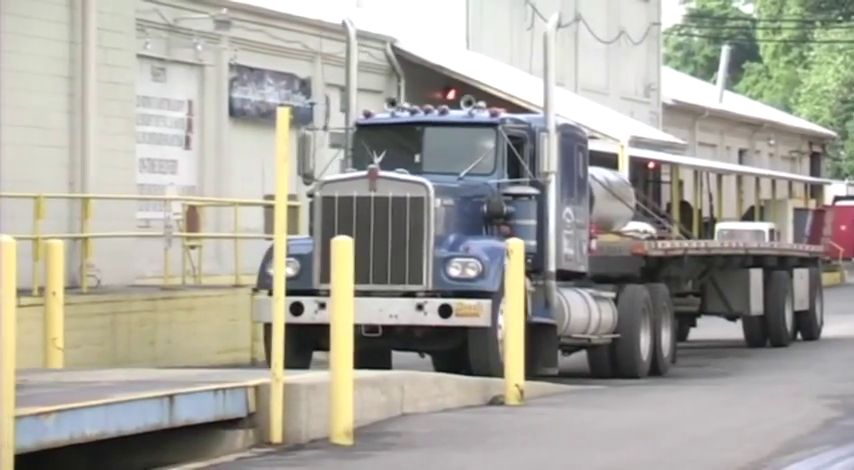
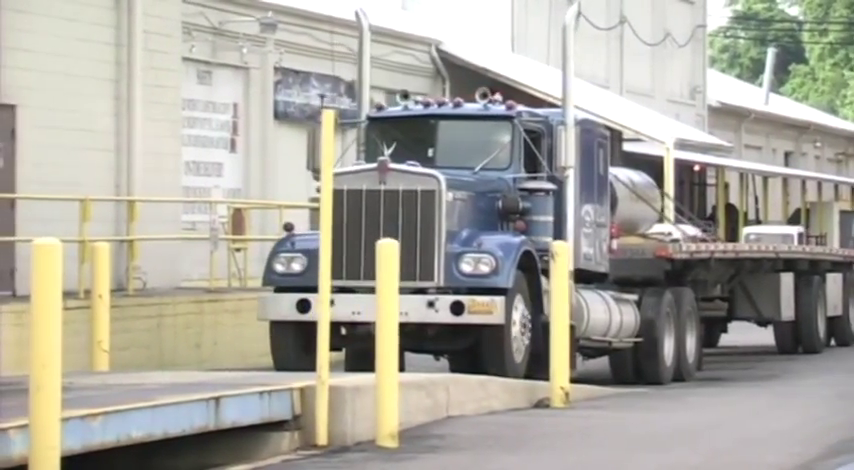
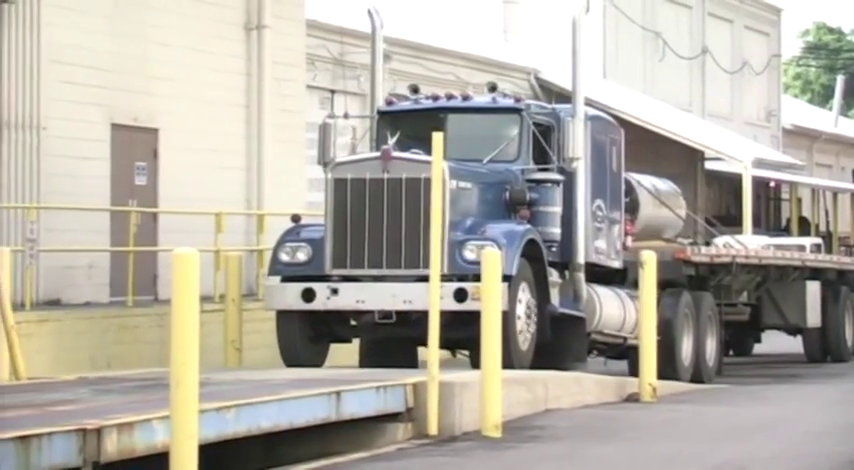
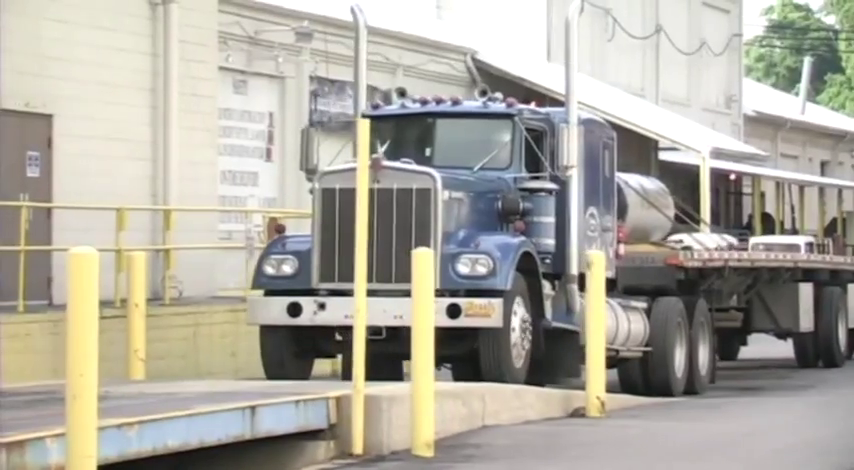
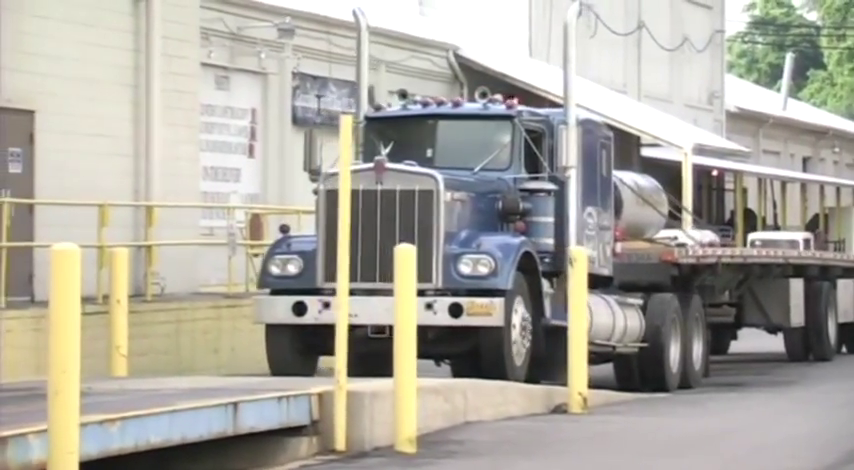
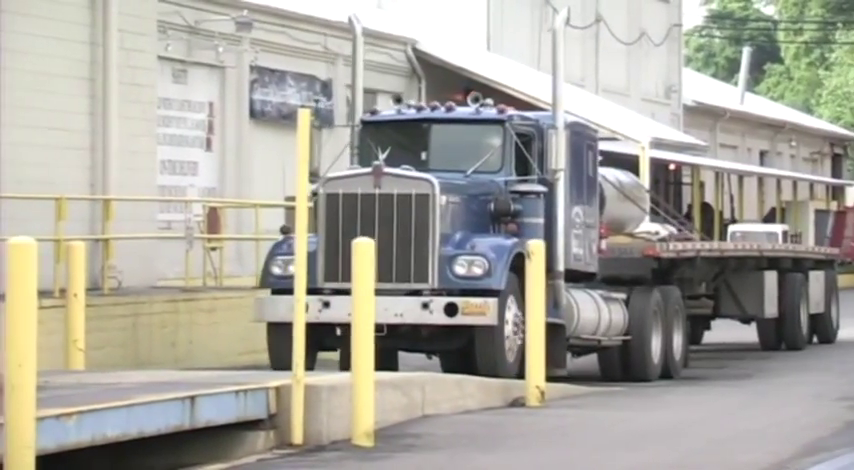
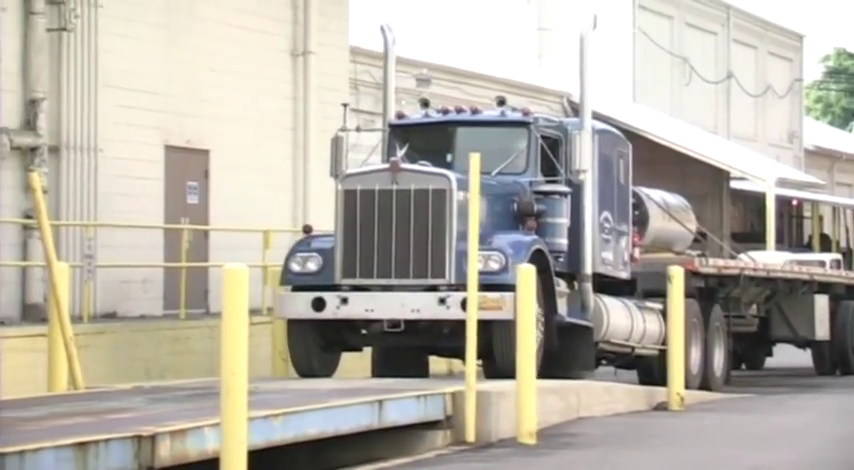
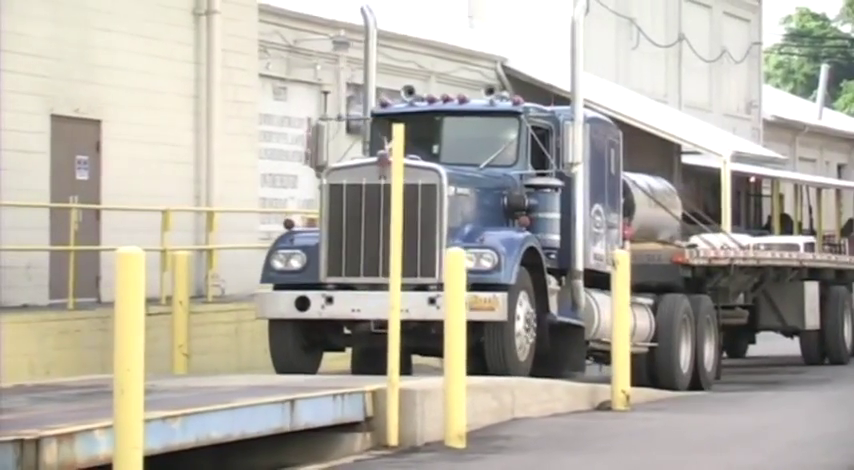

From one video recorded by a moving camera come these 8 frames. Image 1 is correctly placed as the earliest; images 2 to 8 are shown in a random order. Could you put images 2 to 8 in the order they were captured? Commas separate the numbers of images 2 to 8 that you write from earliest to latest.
6, 2, 5, 4, 8, 3, 7
